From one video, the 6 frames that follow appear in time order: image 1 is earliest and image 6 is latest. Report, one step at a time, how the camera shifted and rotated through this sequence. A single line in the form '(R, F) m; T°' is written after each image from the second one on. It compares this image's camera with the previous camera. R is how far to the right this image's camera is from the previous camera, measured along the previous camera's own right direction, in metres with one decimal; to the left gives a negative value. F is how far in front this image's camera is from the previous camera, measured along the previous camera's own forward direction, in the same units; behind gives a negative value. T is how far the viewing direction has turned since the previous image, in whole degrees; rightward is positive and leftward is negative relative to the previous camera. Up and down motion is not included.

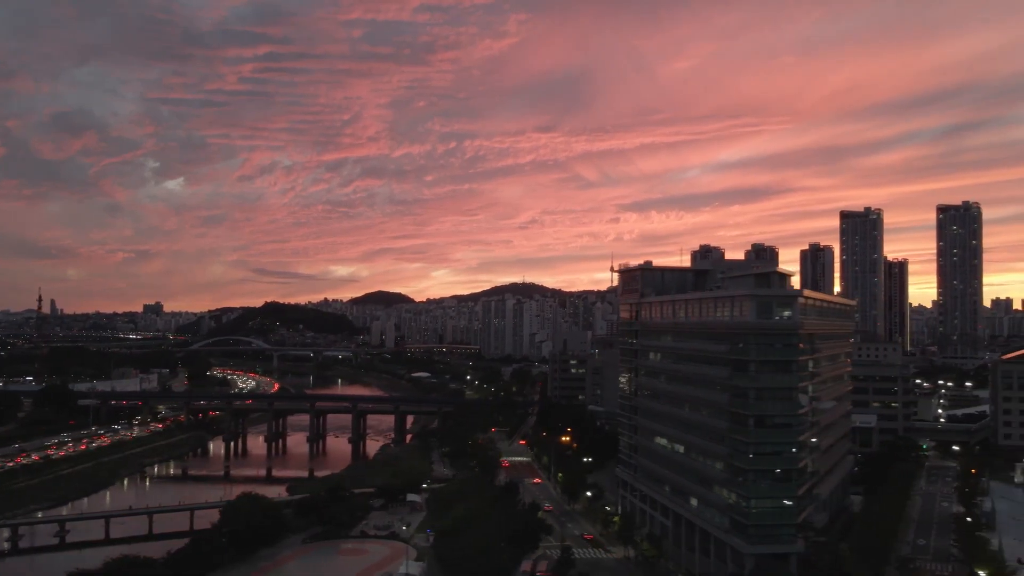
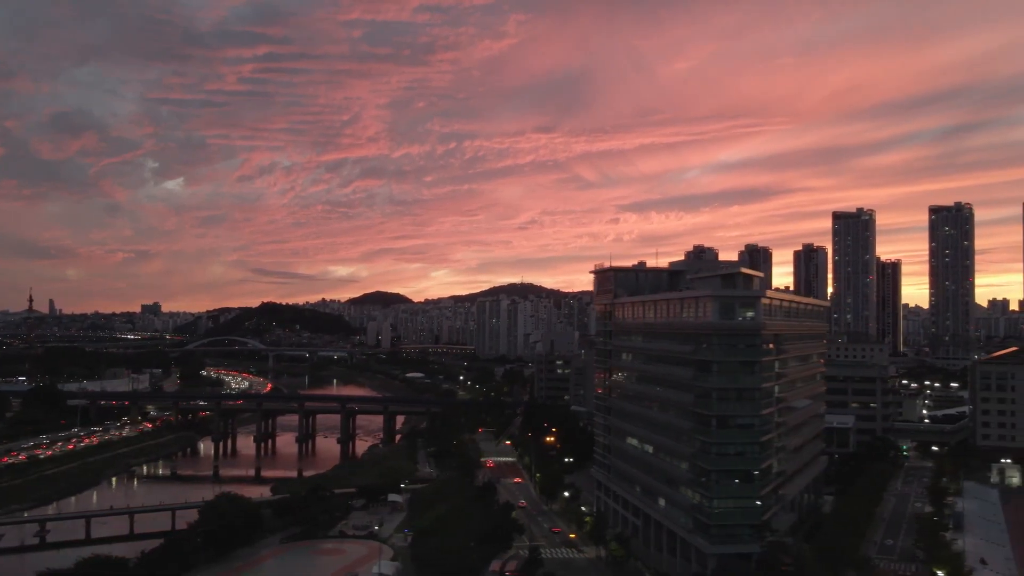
(+1.3, -0.1) m; 0°
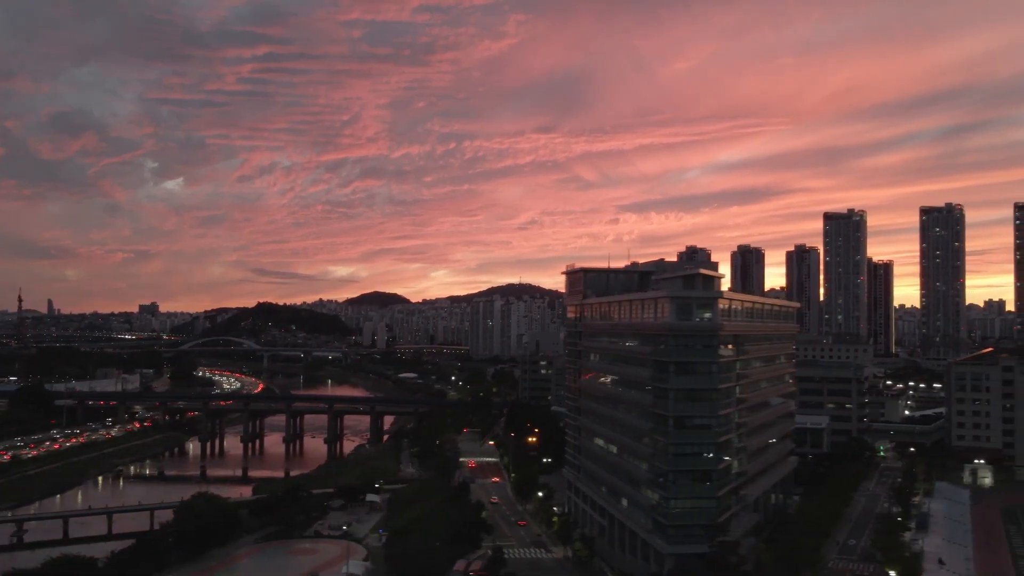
(+1.5, -0.1) m; 0°
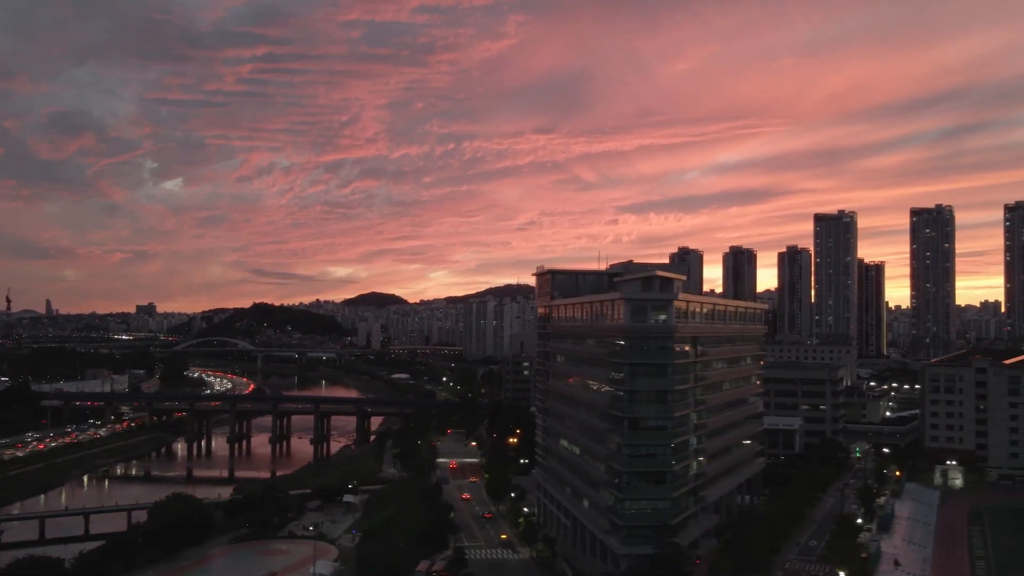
(+1.6, -0.1) m; 0°
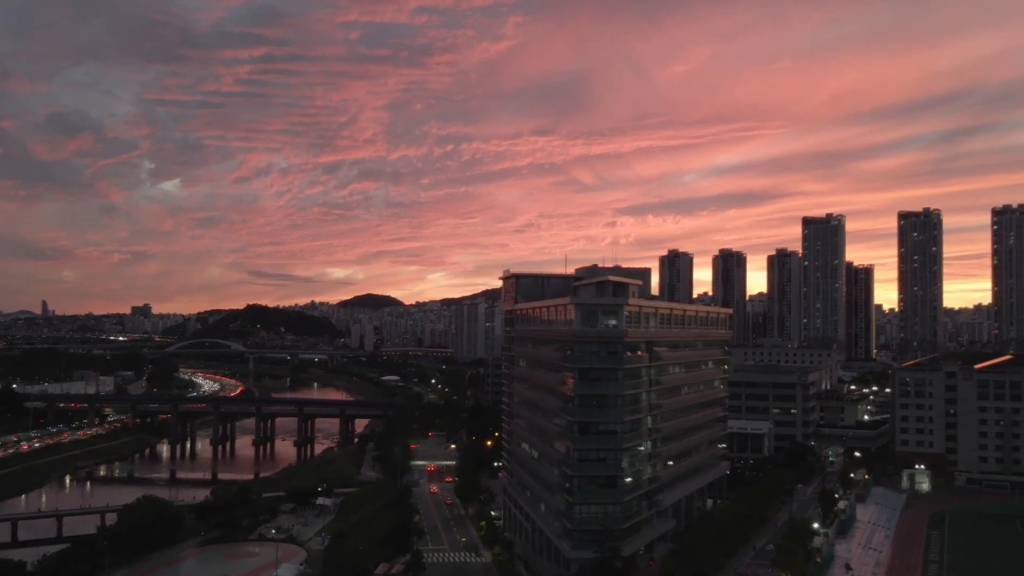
(+1.7, -0.1) m; 0°
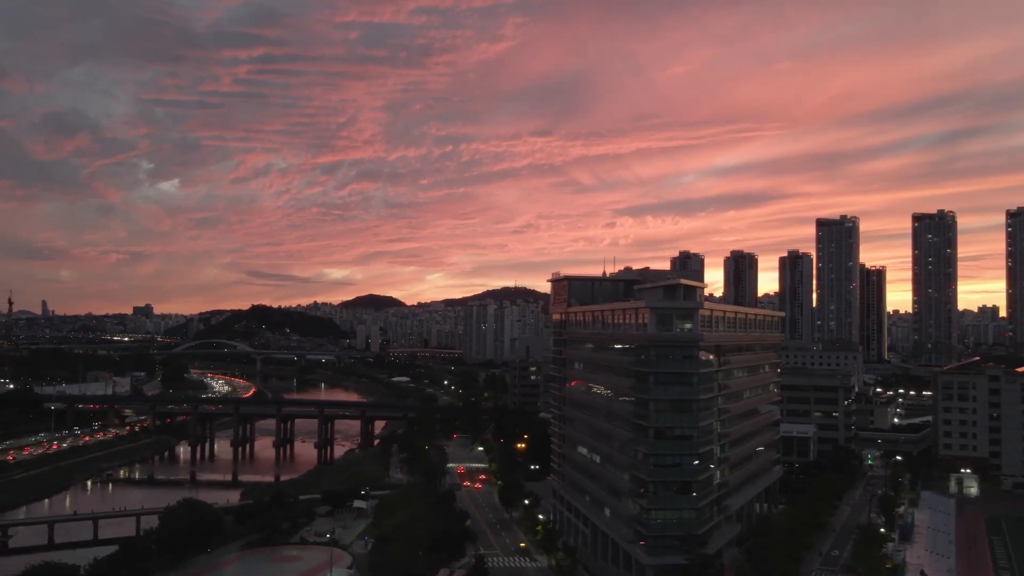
(-2.8, +0.3) m; 0°
